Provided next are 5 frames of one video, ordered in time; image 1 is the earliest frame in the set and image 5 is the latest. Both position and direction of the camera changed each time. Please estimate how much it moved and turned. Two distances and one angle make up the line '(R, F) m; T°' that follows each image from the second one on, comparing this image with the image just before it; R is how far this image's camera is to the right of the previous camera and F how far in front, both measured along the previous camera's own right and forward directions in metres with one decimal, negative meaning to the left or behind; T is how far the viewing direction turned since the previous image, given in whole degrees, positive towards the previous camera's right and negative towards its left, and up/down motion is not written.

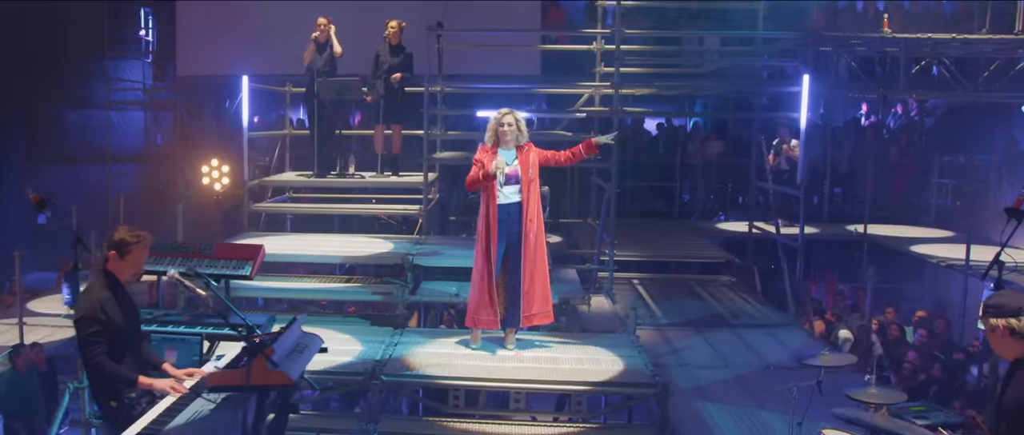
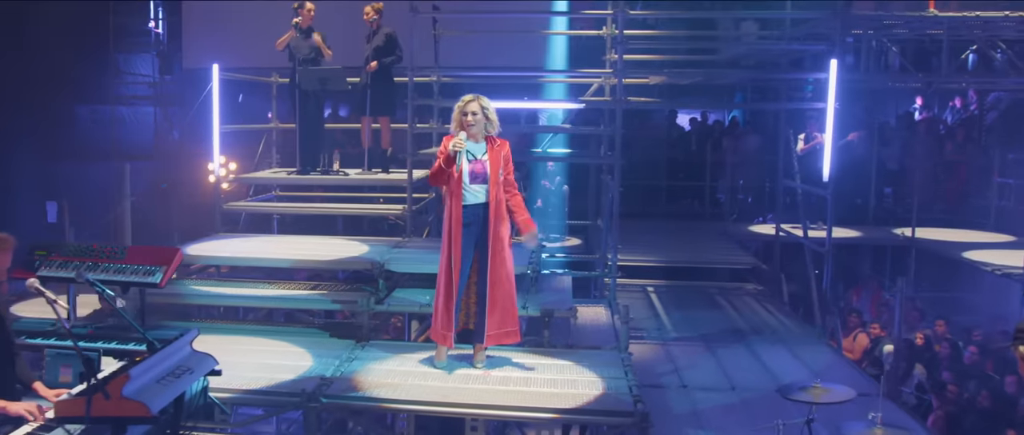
(+0.6, +0.7) m; -4°
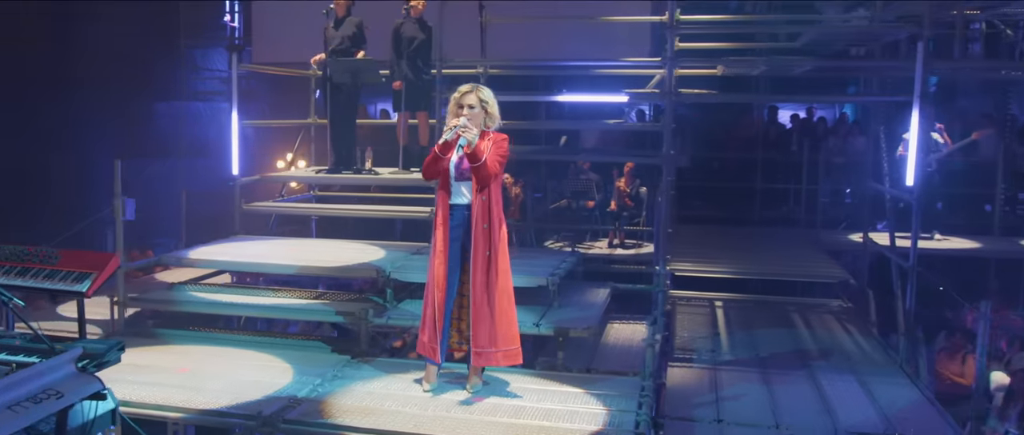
(+0.7, +0.7) m; -8°
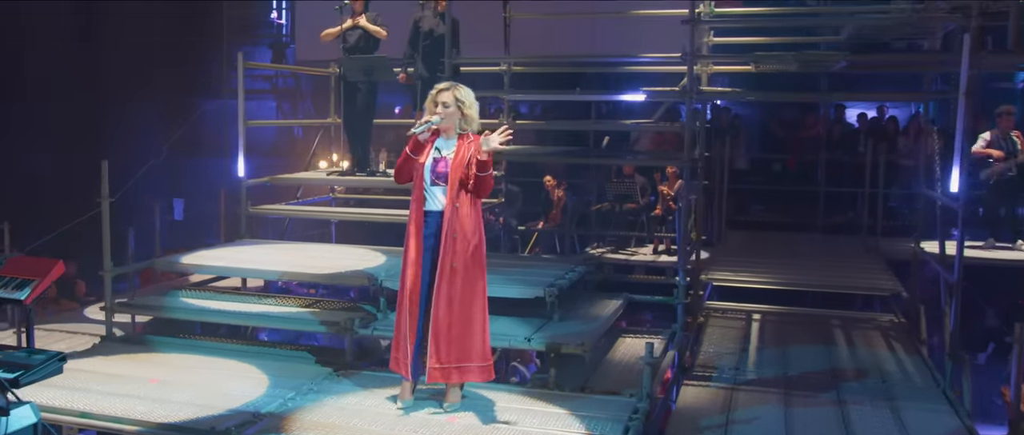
(+0.6, +0.4) m; -6°
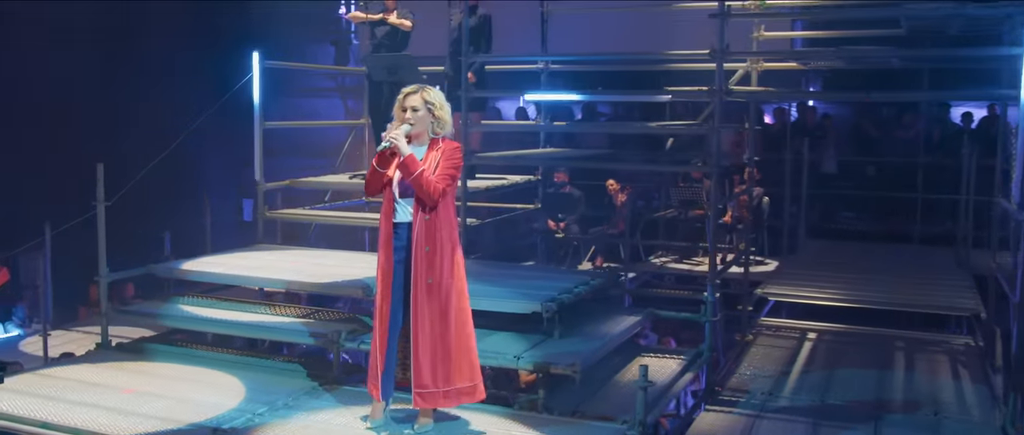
(+0.7, +0.4) m; -8°
